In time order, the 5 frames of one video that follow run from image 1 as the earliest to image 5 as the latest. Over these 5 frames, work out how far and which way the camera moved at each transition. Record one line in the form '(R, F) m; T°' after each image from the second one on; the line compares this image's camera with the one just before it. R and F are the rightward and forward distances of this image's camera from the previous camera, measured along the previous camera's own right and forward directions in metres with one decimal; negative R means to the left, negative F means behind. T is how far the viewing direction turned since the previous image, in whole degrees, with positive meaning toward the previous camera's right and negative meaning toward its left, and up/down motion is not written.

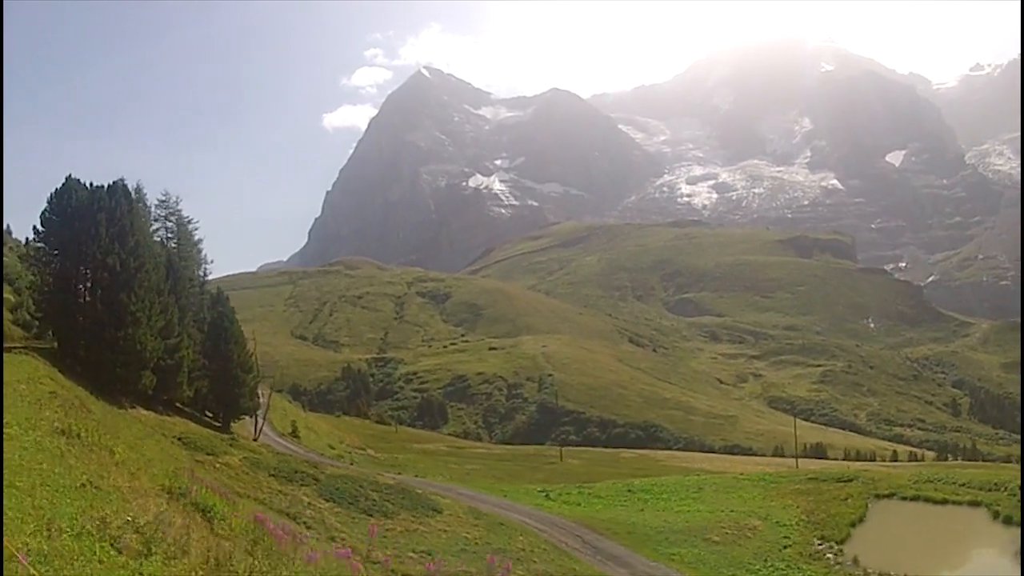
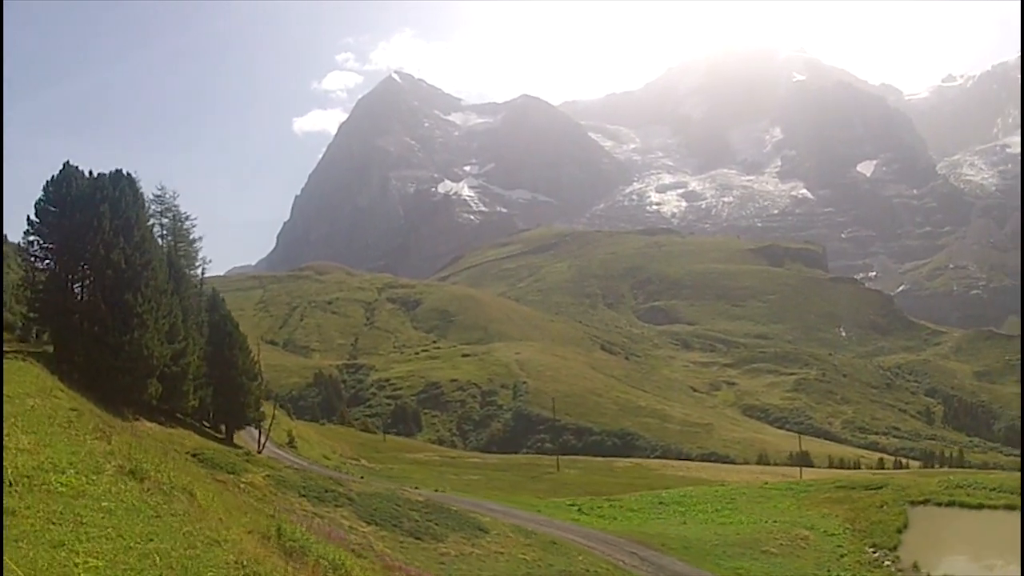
(-3.2, +3.0) m; +2°
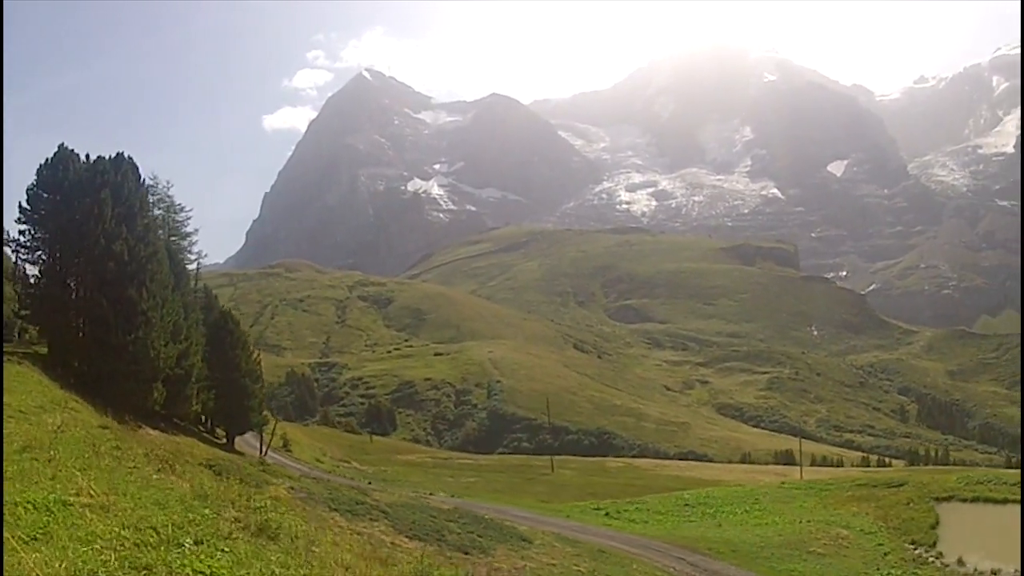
(-2.7, +2.7) m; +2°
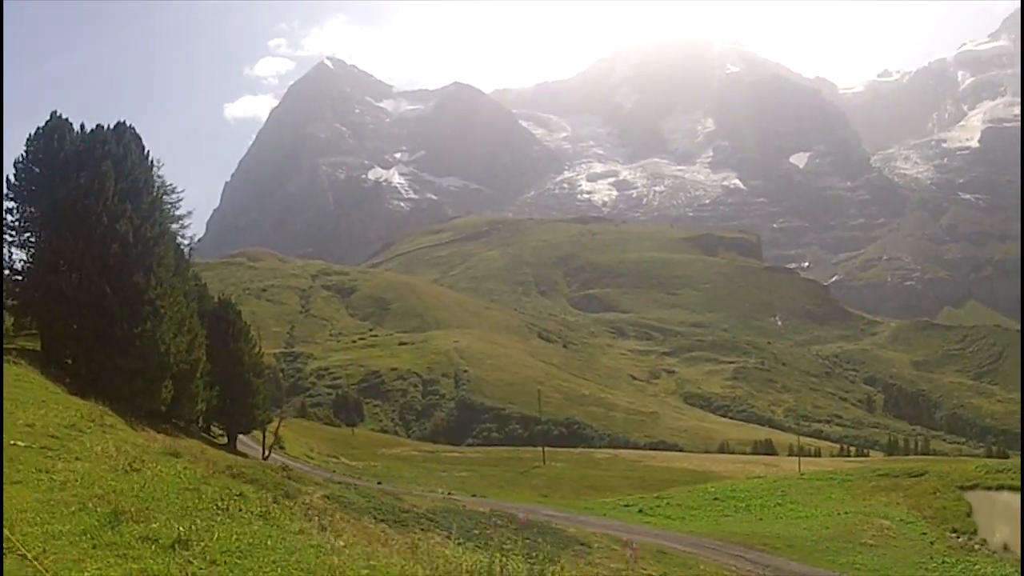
(-3.1, +3.2) m; +2°
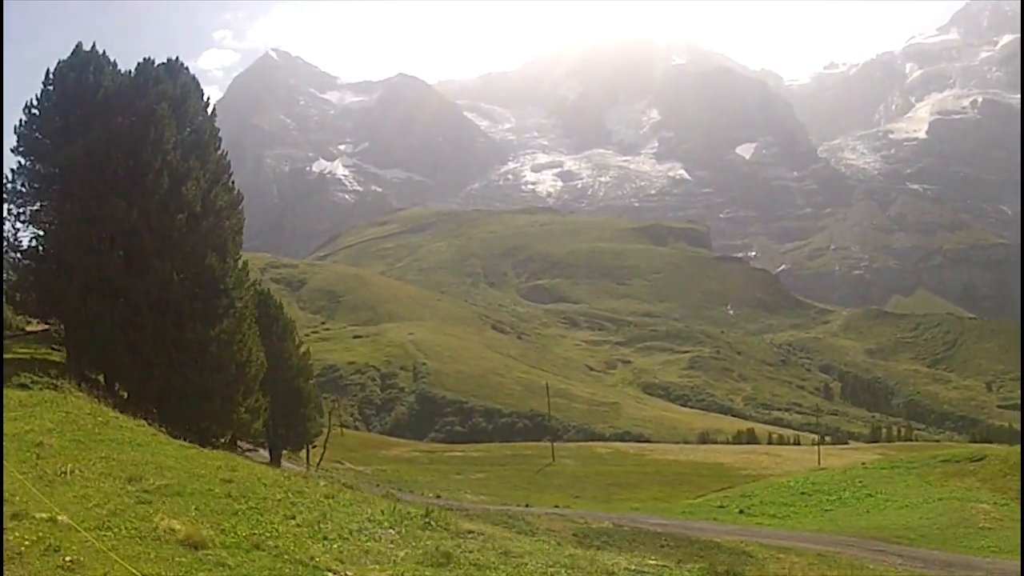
(-6.3, +3.4) m; +3°
